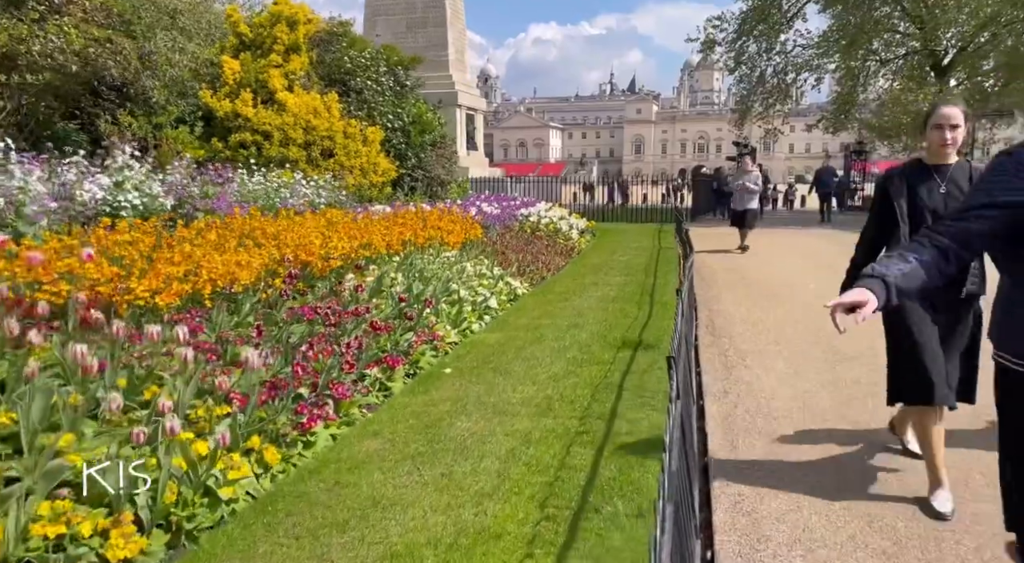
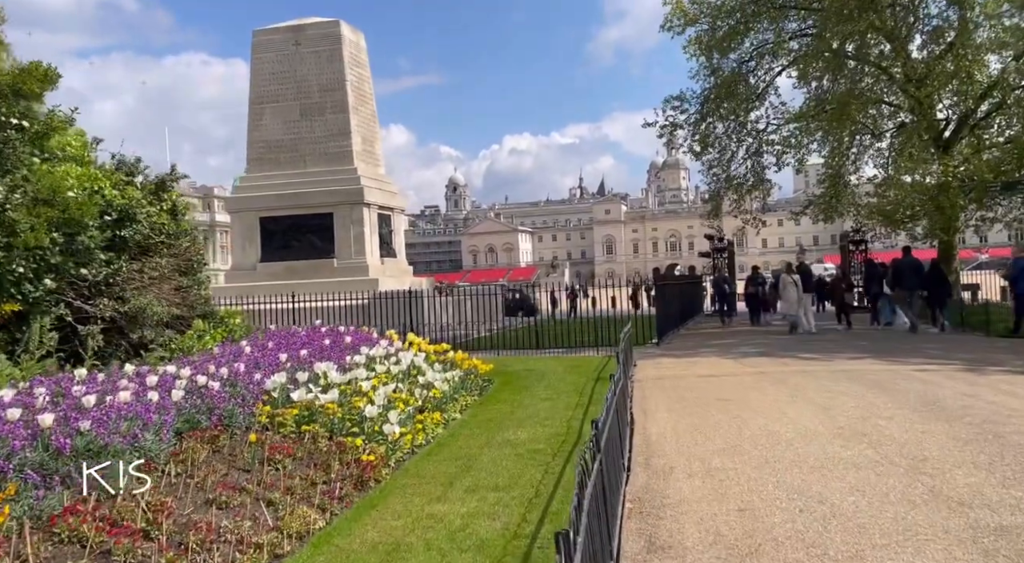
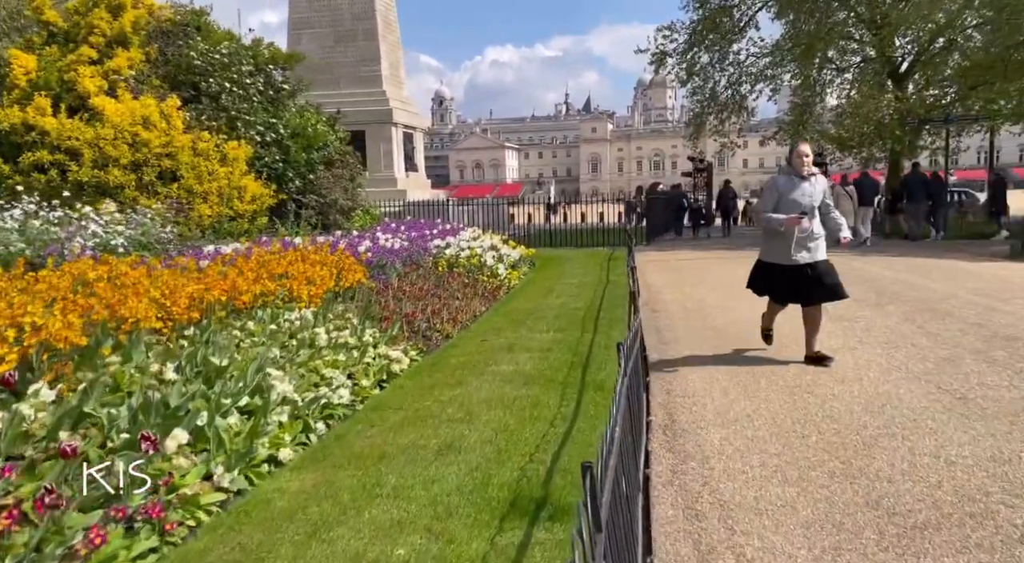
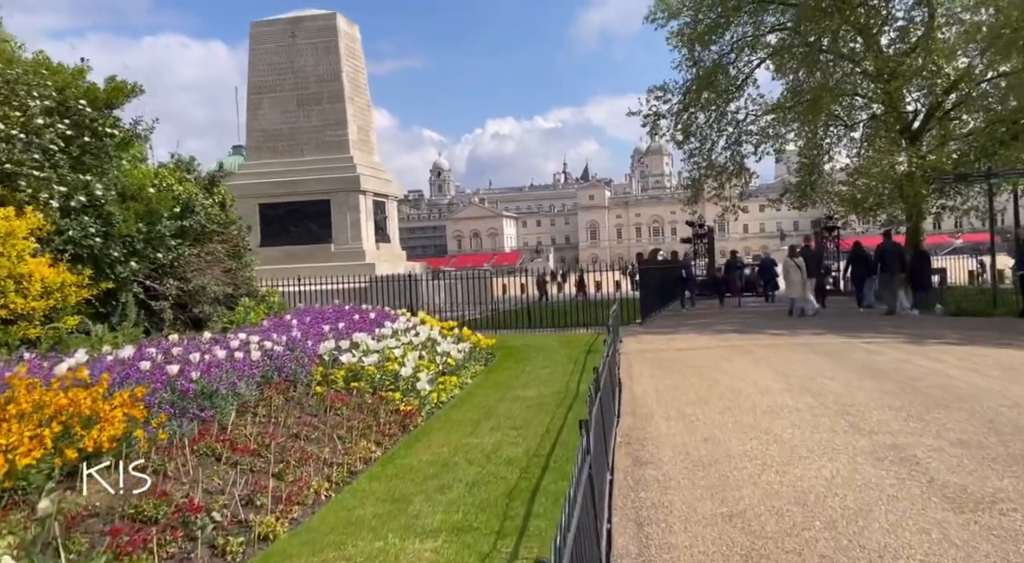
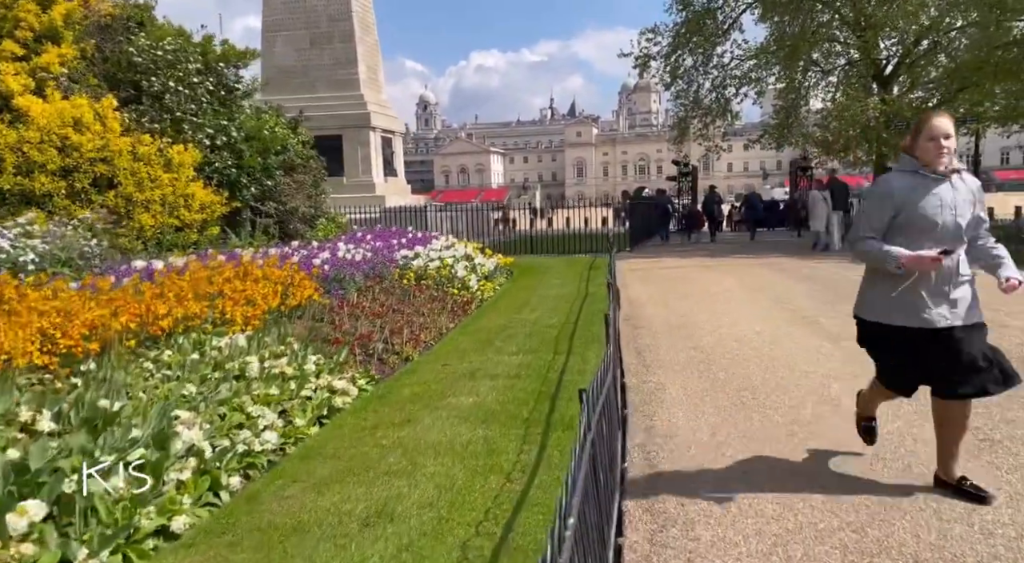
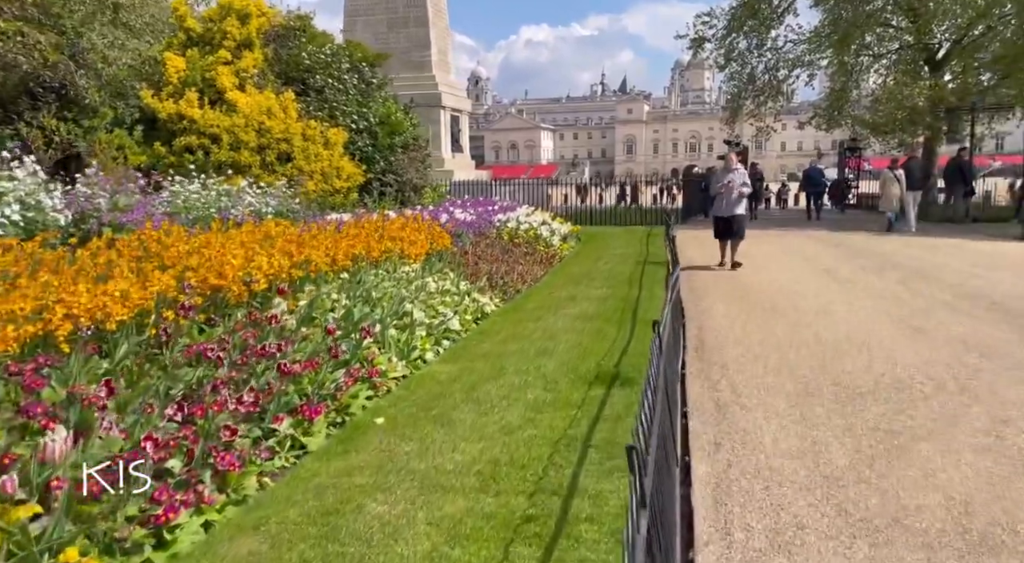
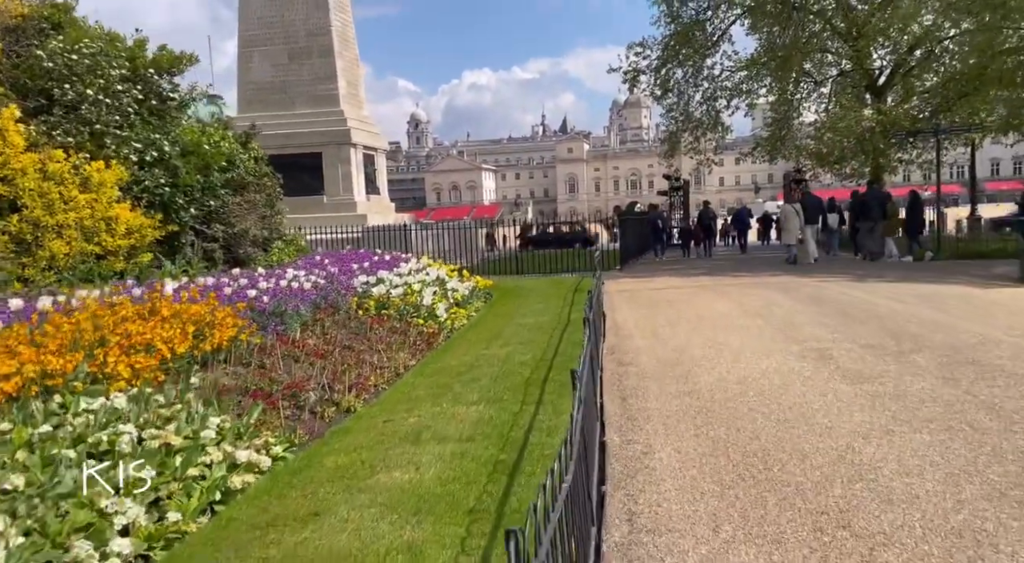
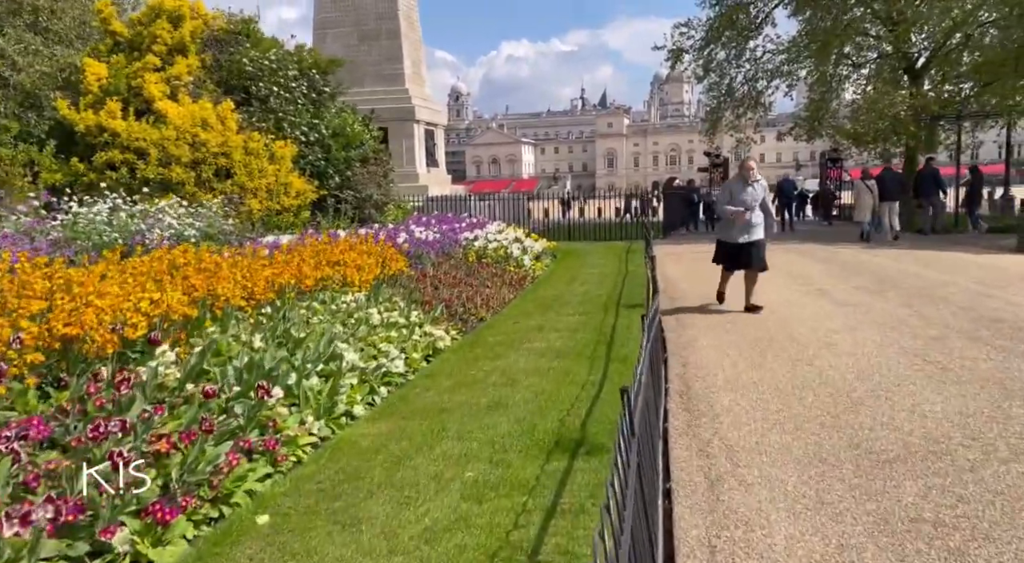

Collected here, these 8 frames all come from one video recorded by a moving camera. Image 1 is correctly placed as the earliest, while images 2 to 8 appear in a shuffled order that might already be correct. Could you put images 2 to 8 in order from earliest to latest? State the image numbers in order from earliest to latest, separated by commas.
6, 8, 3, 5, 7, 4, 2
